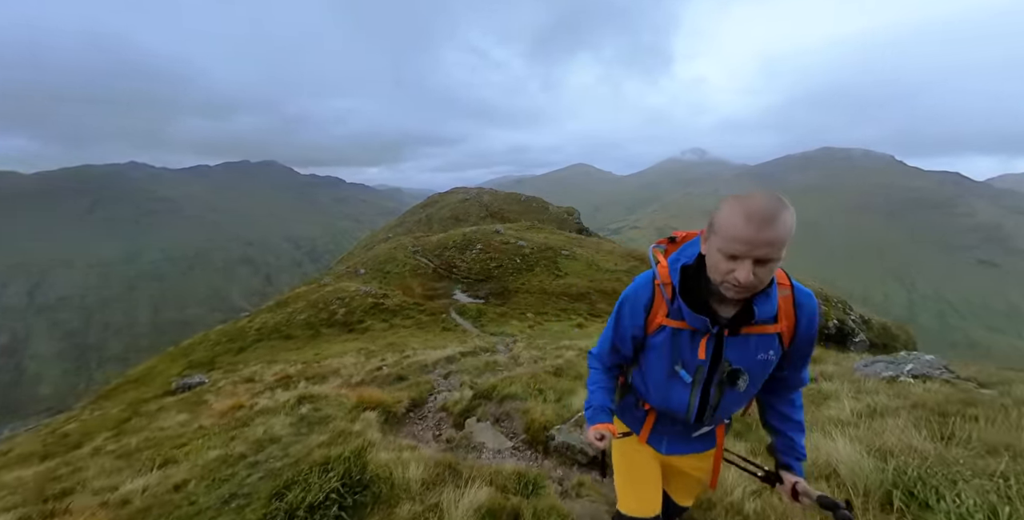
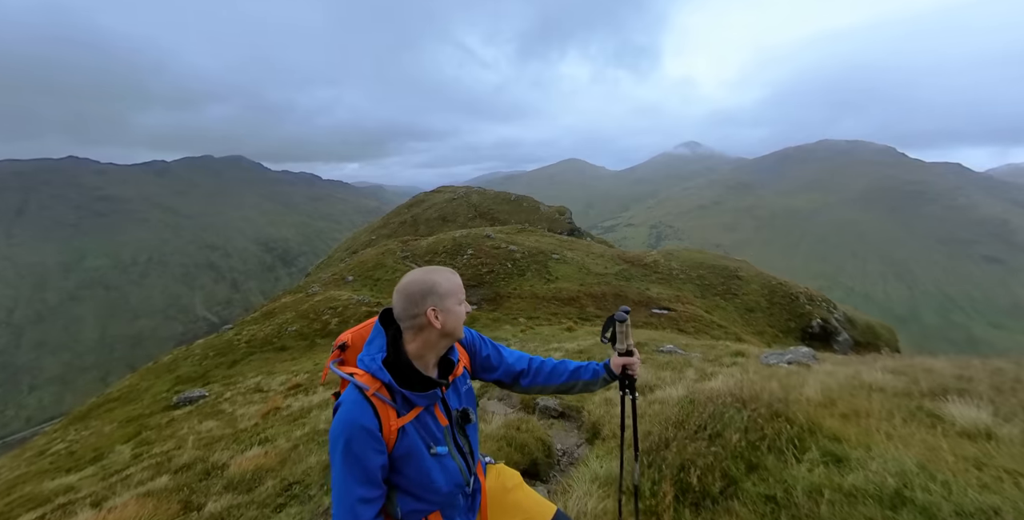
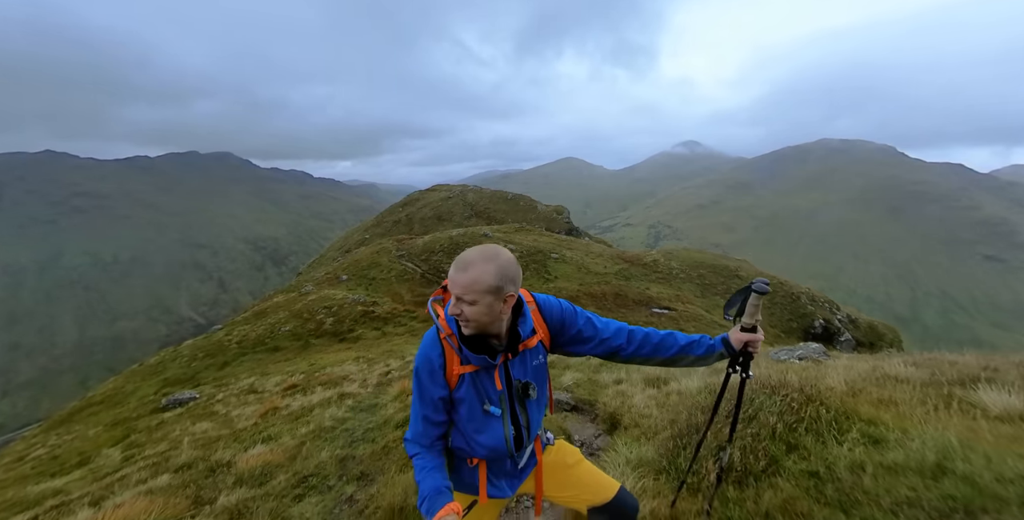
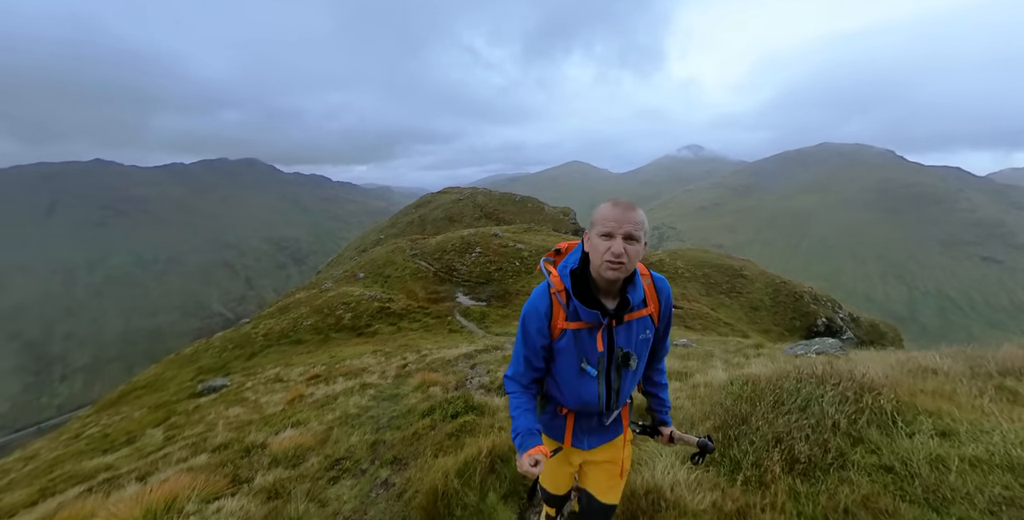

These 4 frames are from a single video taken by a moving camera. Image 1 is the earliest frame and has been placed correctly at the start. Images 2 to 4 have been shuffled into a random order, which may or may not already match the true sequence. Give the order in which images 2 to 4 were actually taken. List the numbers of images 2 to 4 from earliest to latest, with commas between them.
4, 2, 3
